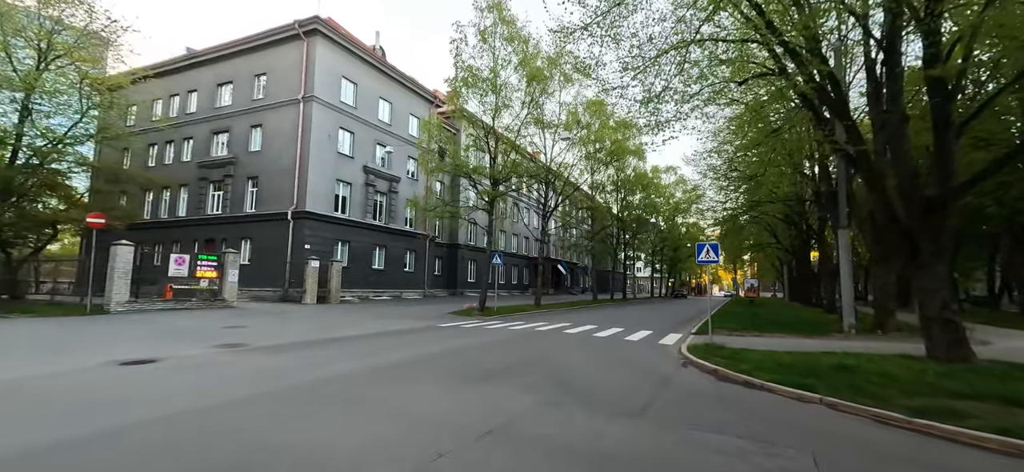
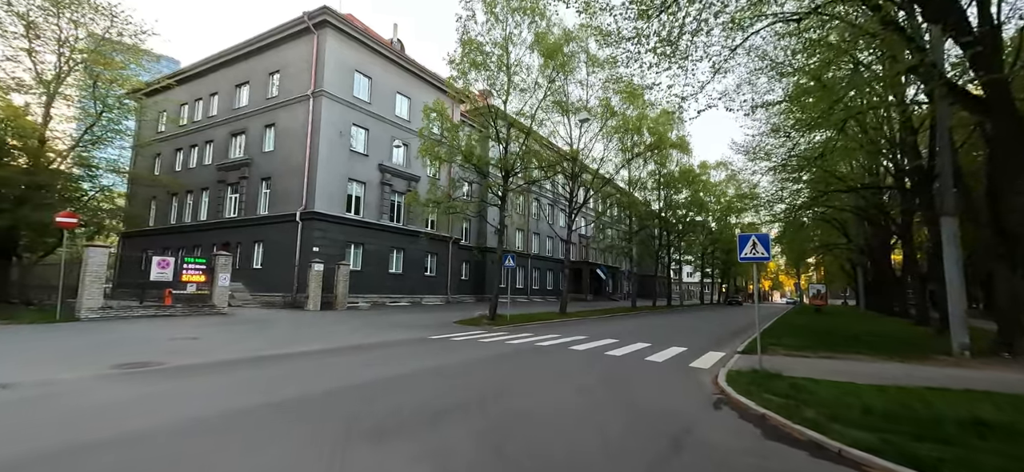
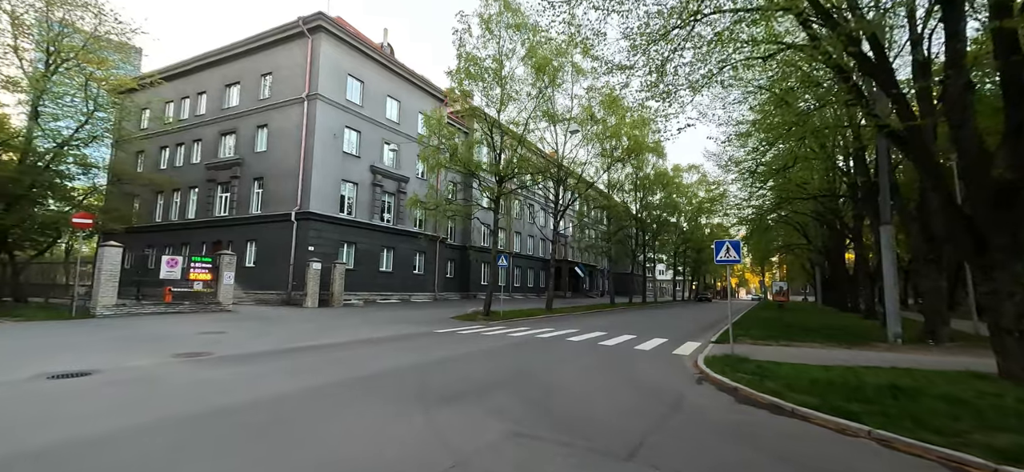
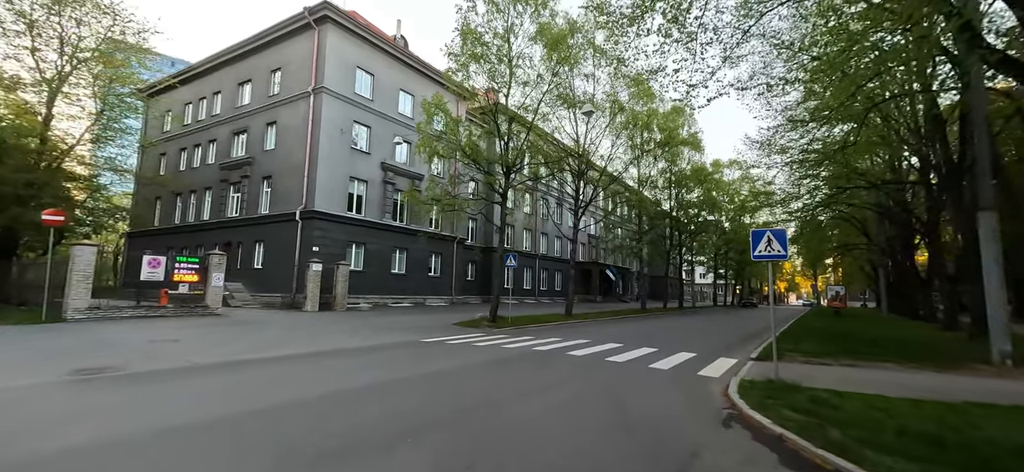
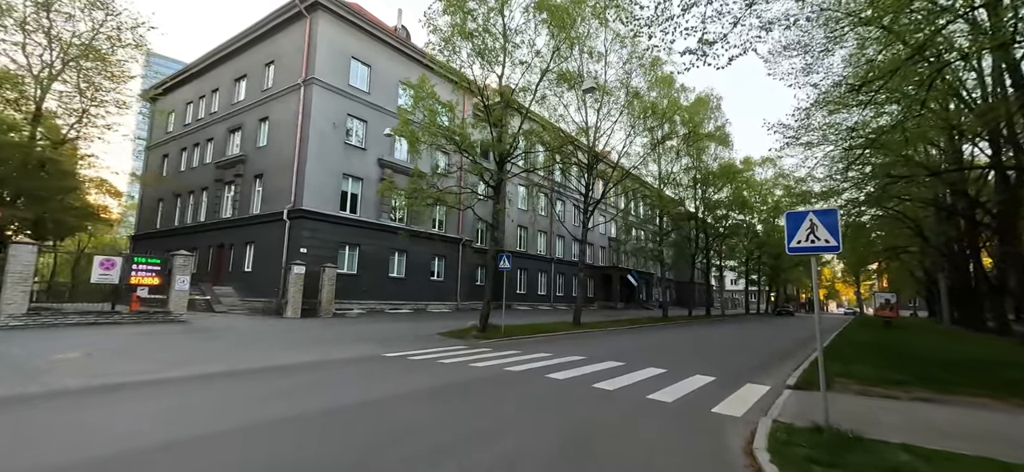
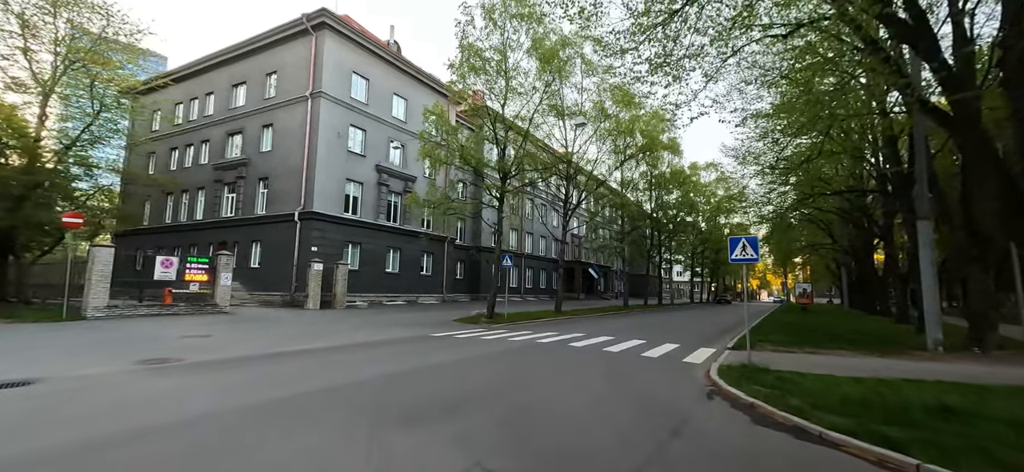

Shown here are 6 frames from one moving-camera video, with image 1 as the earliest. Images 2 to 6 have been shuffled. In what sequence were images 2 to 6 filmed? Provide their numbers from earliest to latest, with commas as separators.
3, 6, 2, 4, 5
